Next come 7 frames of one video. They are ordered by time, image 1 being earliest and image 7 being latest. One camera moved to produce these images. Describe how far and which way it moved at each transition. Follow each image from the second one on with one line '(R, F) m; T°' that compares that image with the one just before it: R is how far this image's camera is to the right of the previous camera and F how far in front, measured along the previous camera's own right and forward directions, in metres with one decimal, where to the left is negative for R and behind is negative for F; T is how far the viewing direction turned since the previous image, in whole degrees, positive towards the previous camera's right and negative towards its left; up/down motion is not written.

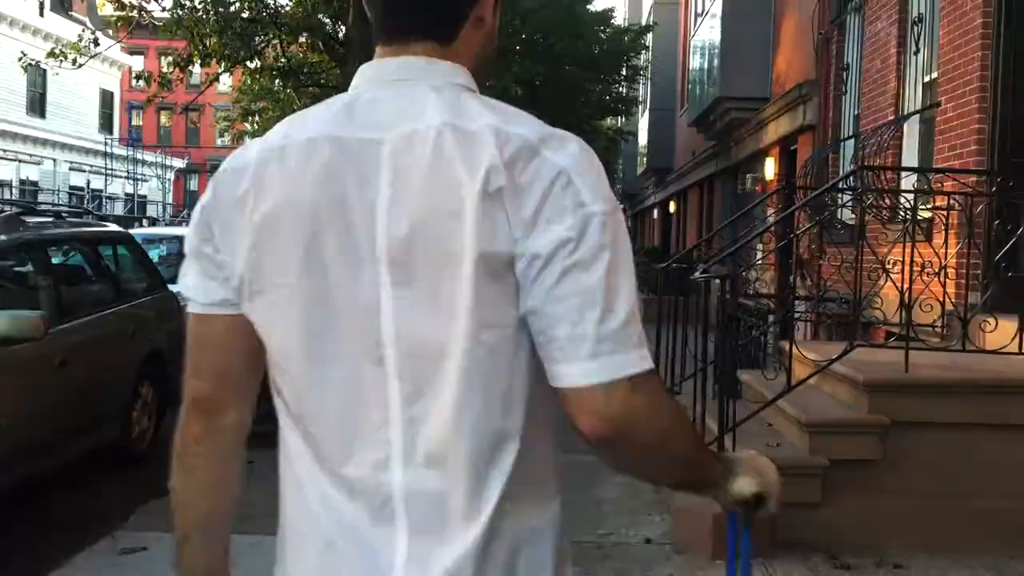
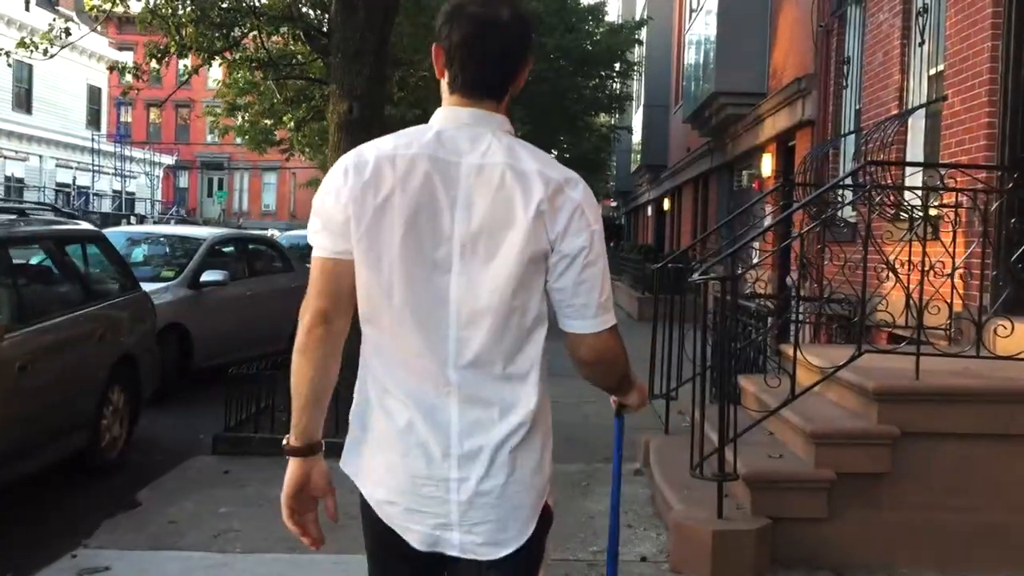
(0.0, +0.3) m; 0°
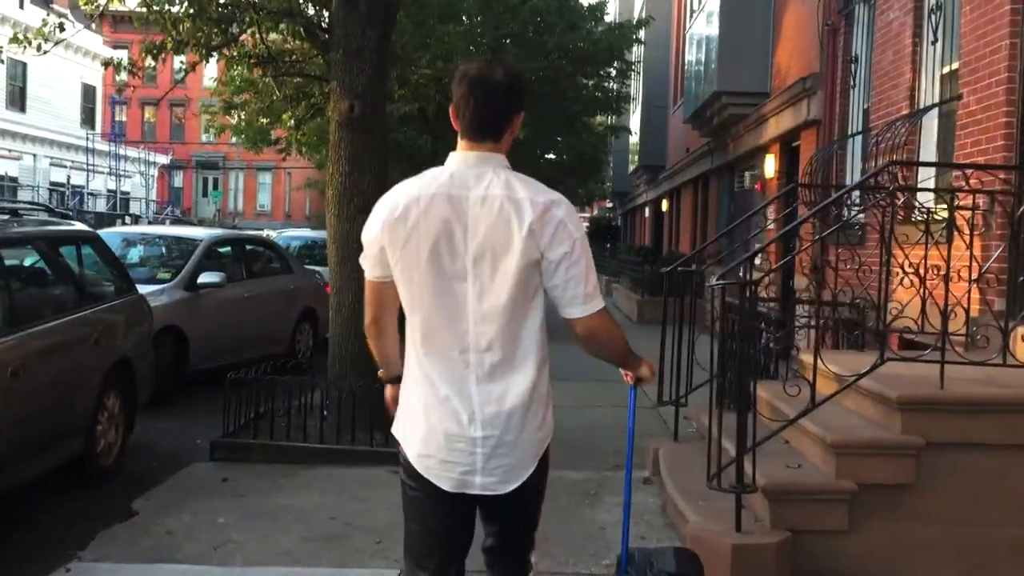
(-0.1, +0.2) m; 0°
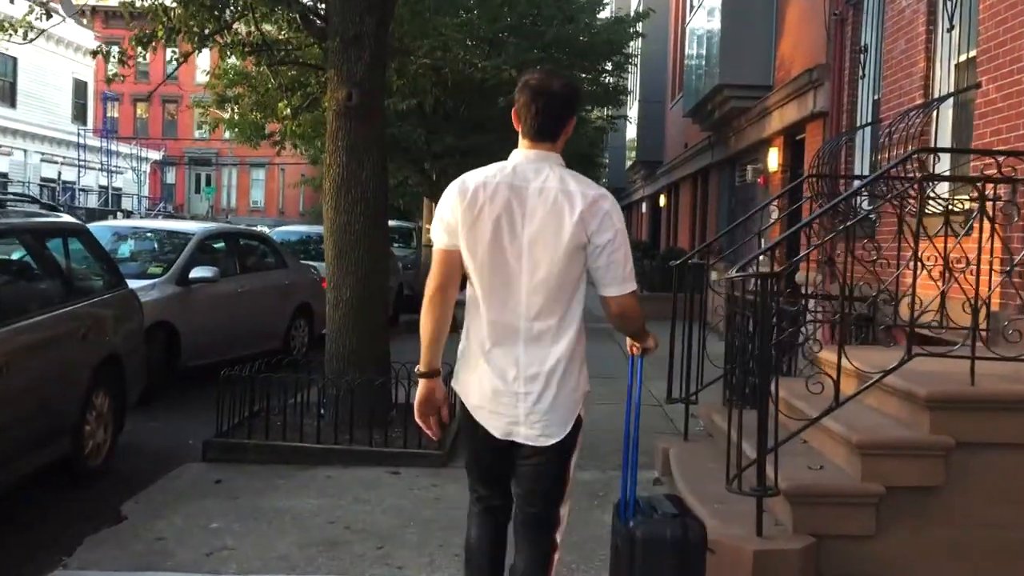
(-0.1, +0.2) m; 0°
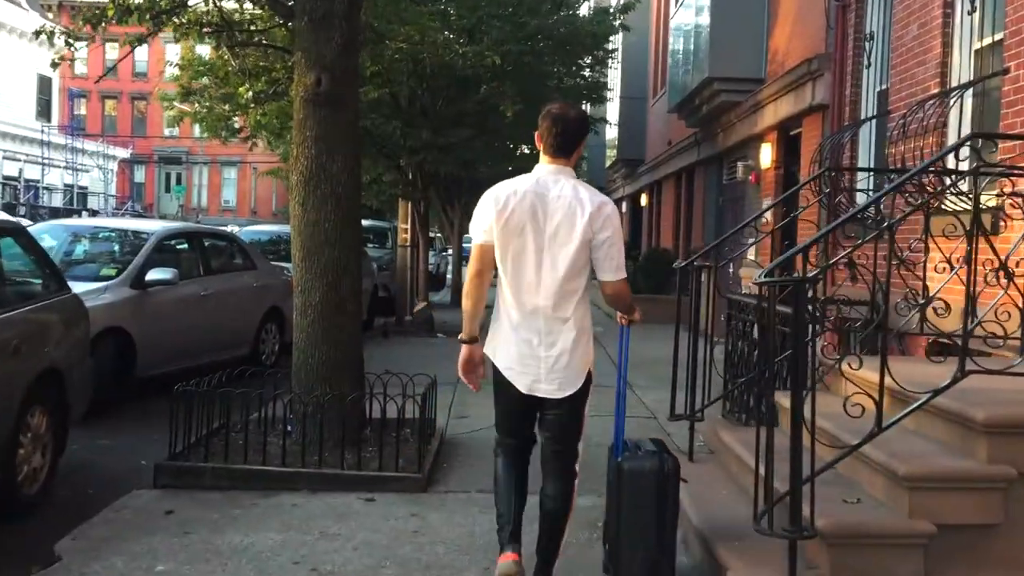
(-0.1, +0.6) m; +1°
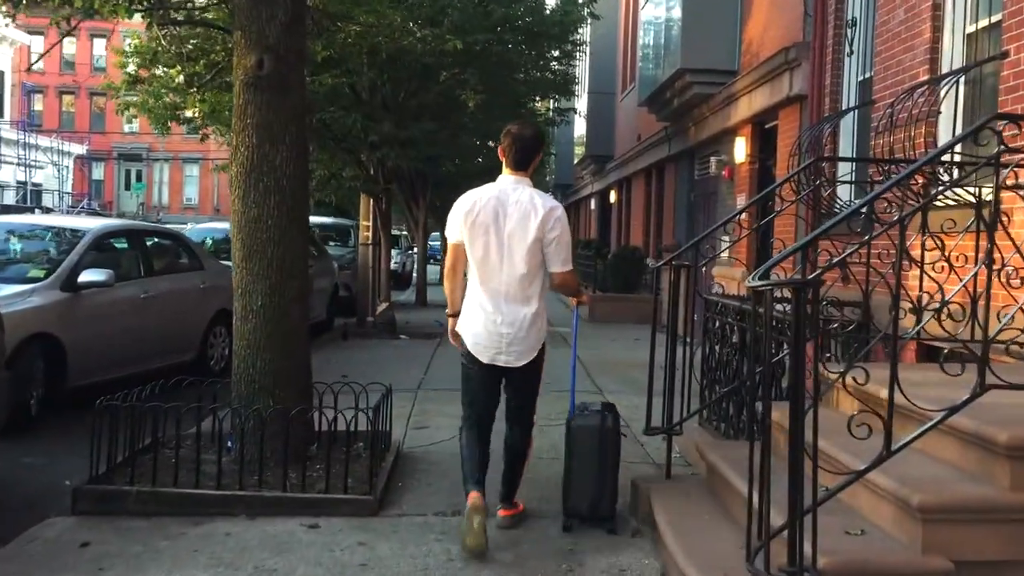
(0.0, +0.5) m; +2°
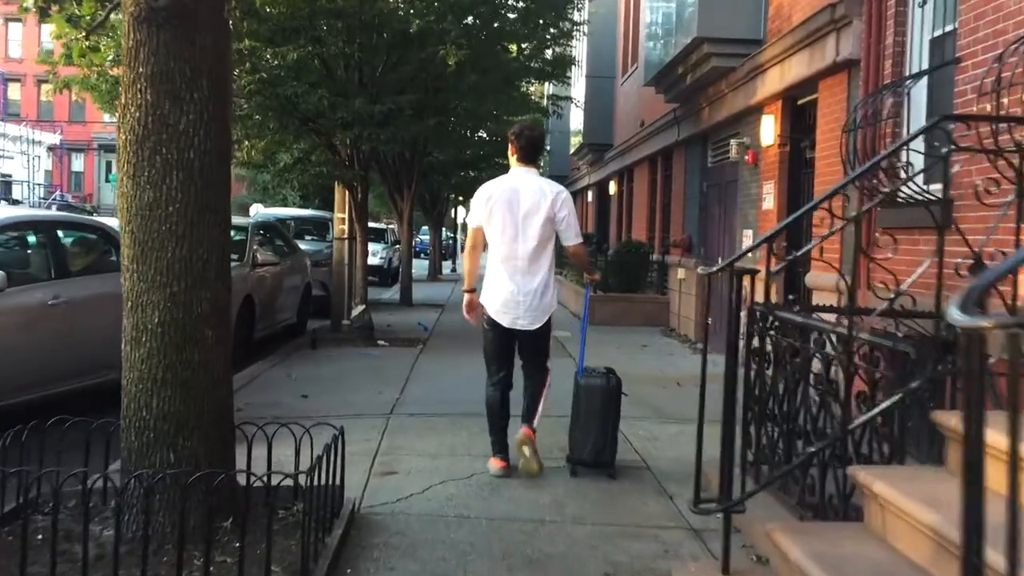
(0.0, +1.5) m; 0°
